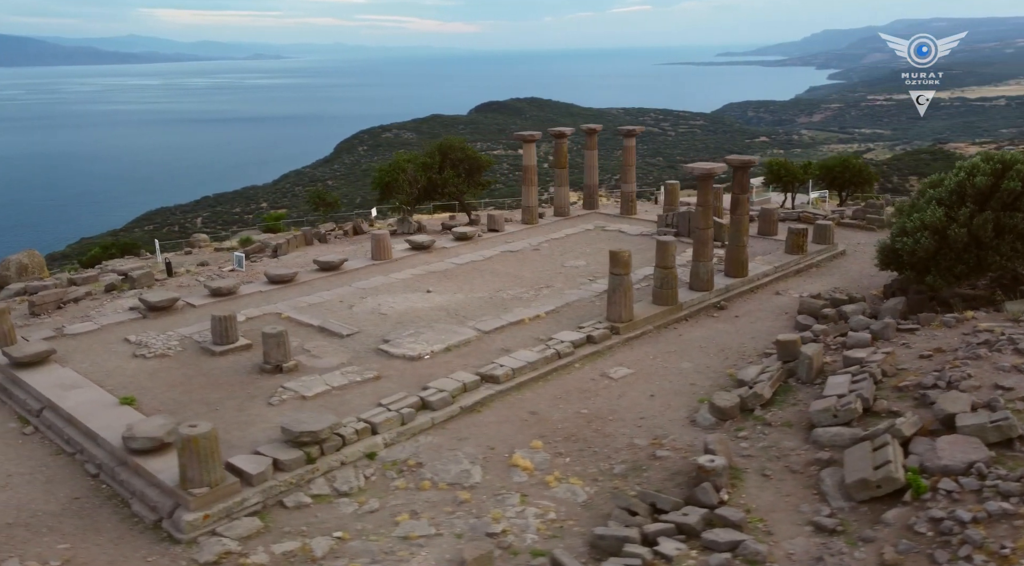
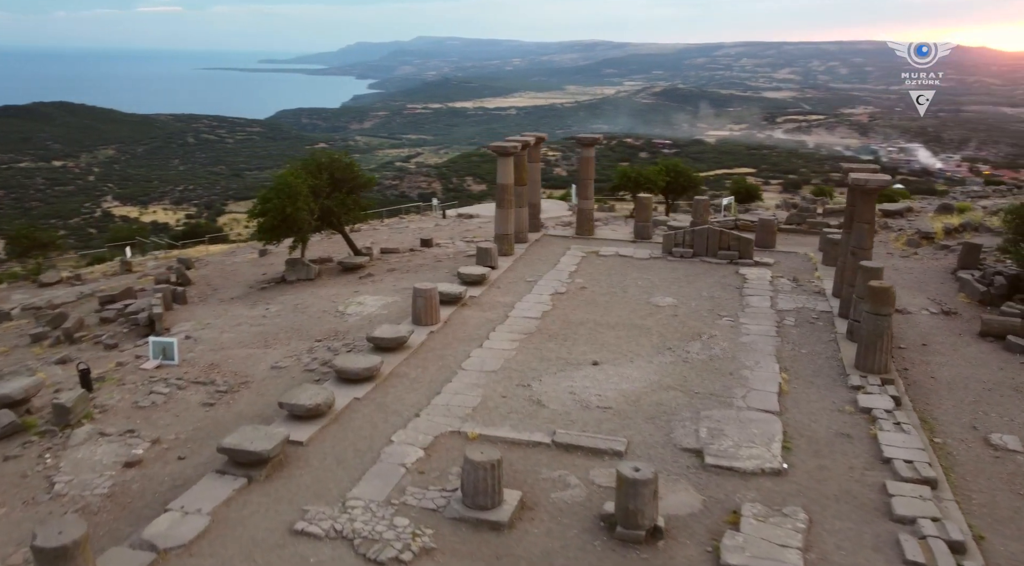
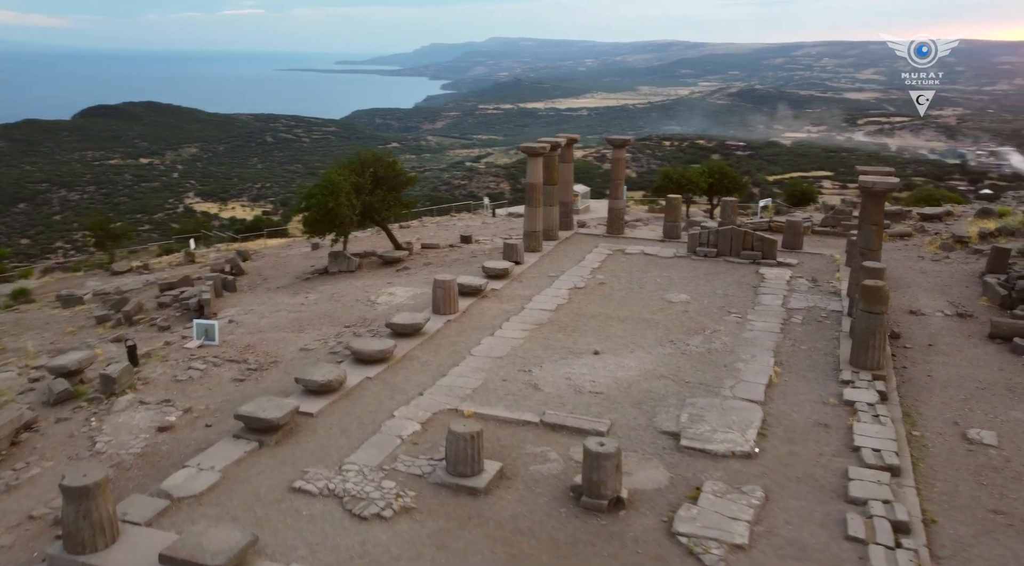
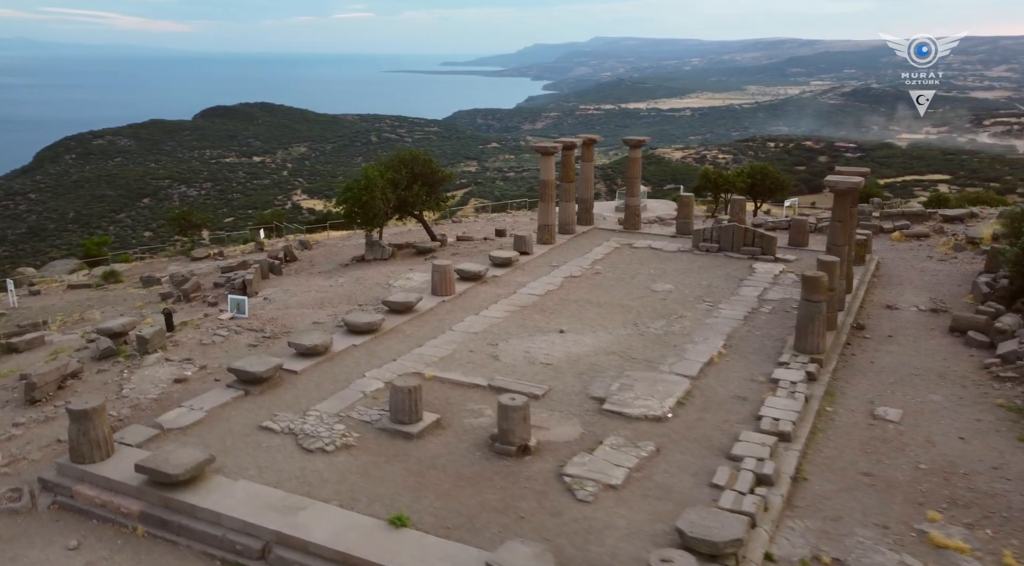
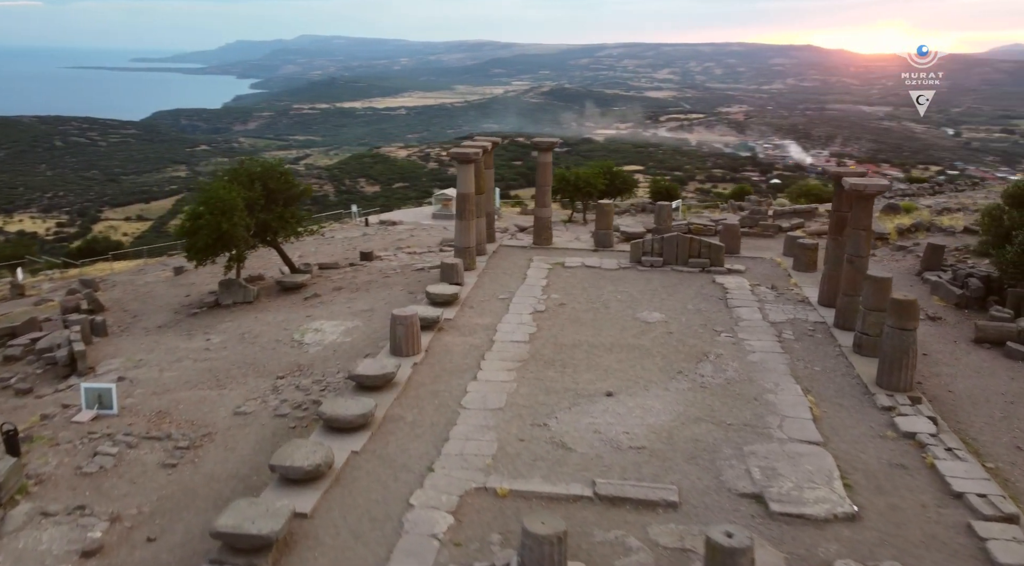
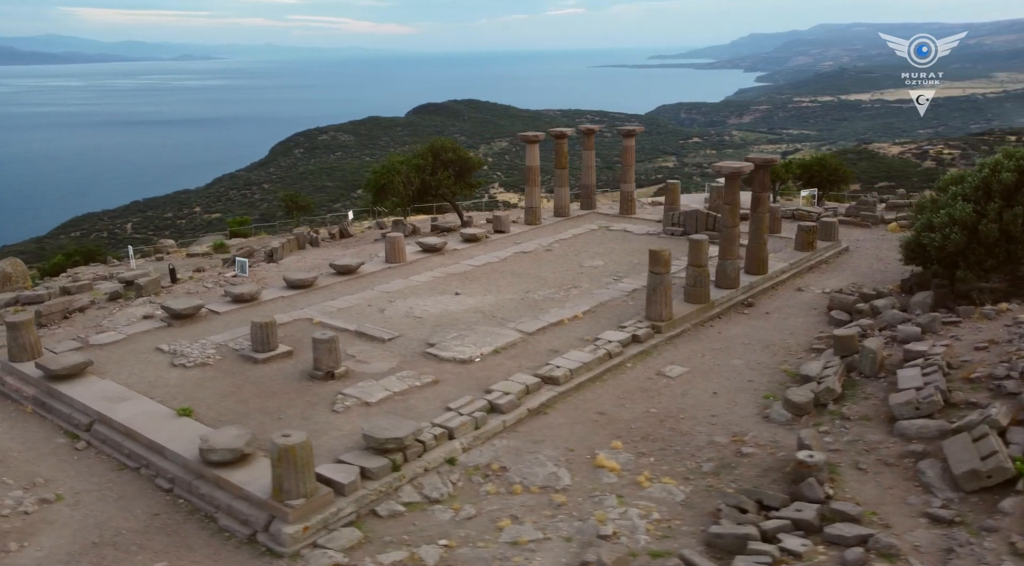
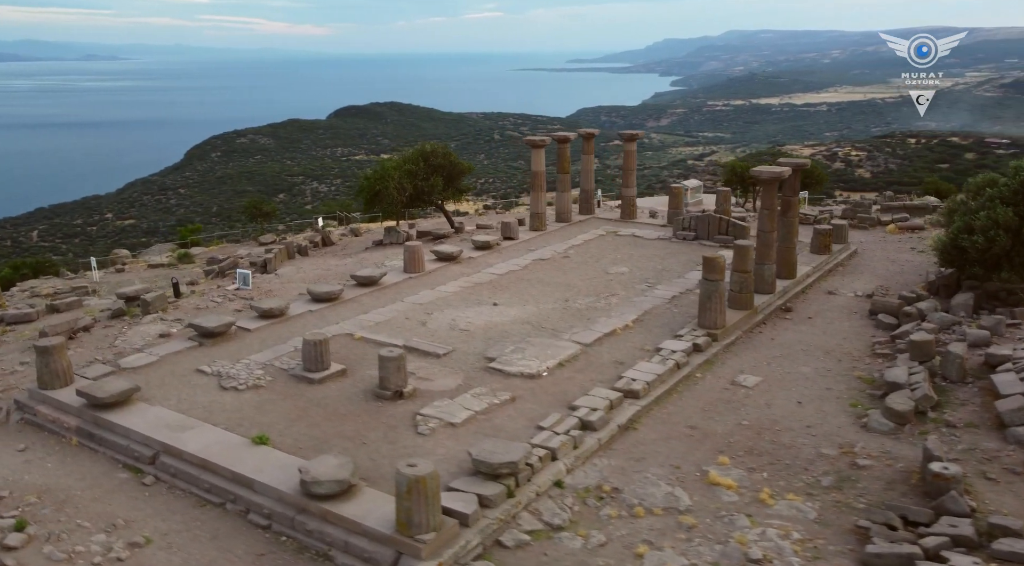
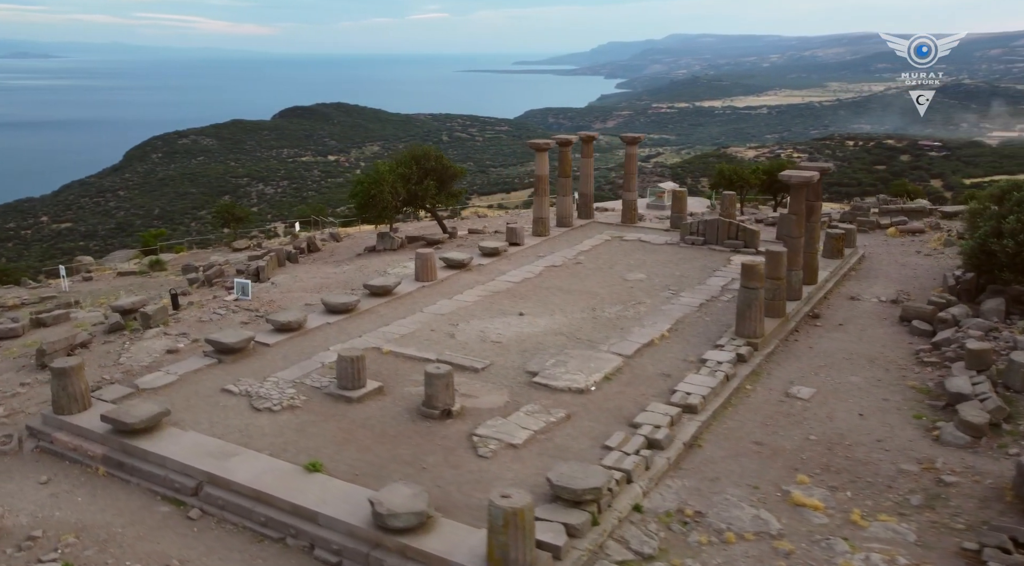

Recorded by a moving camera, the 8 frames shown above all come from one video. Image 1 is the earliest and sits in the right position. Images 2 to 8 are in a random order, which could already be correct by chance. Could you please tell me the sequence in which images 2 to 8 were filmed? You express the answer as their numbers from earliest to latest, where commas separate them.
6, 7, 8, 4, 3, 2, 5
